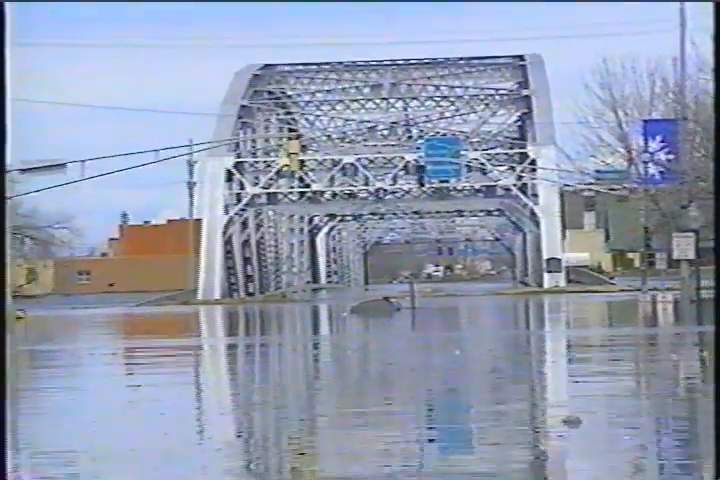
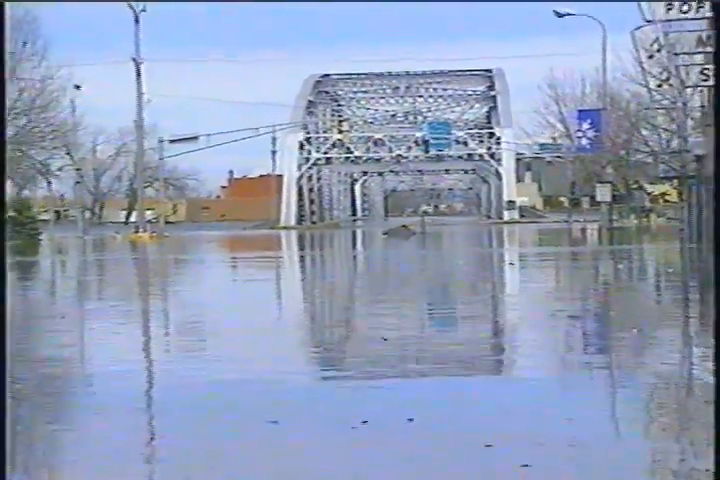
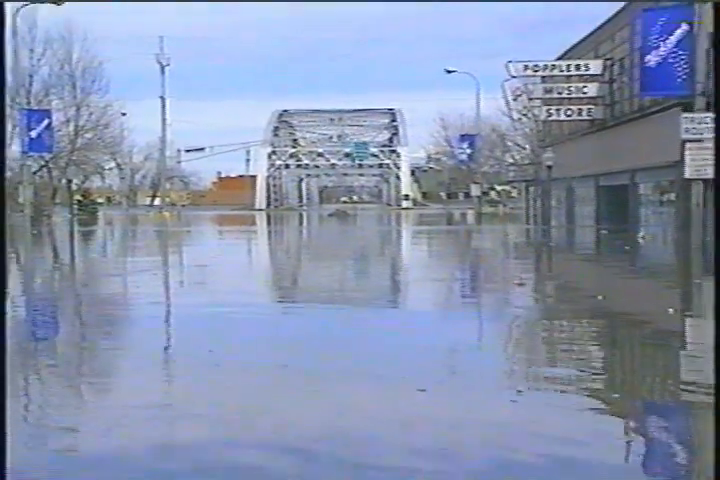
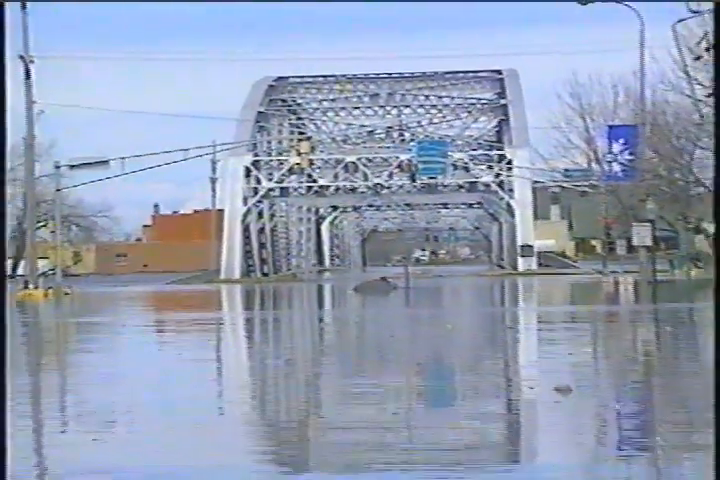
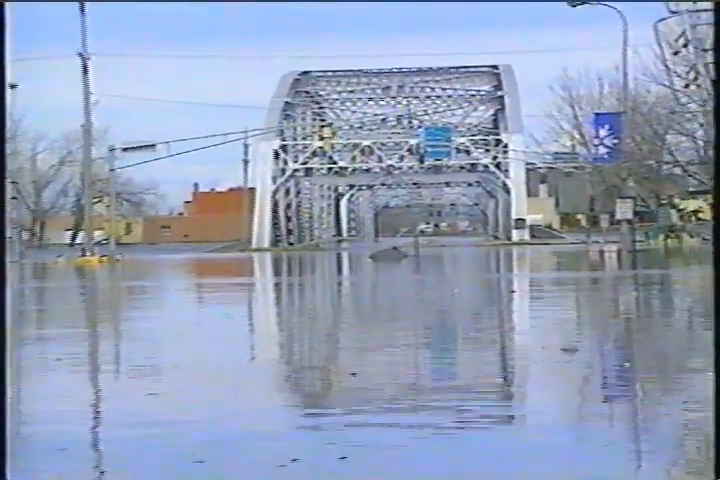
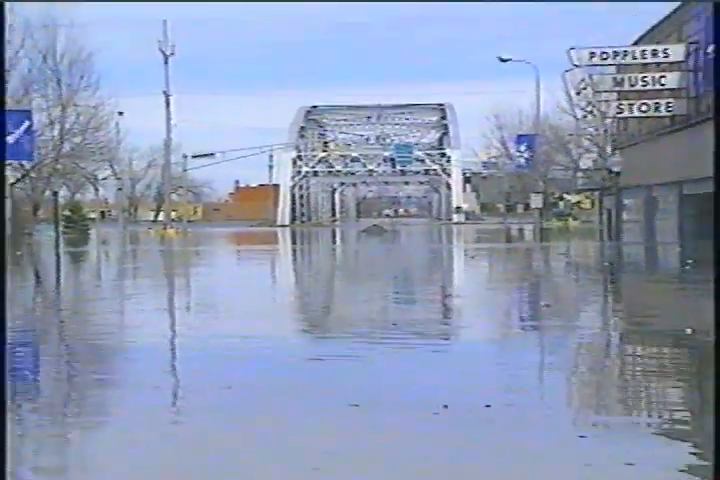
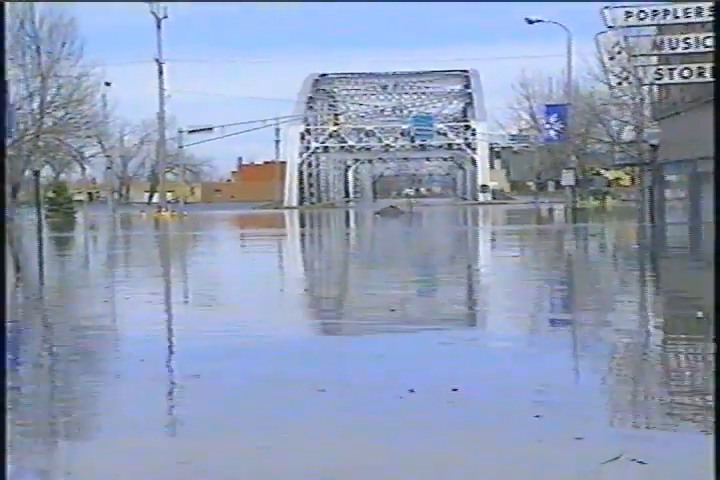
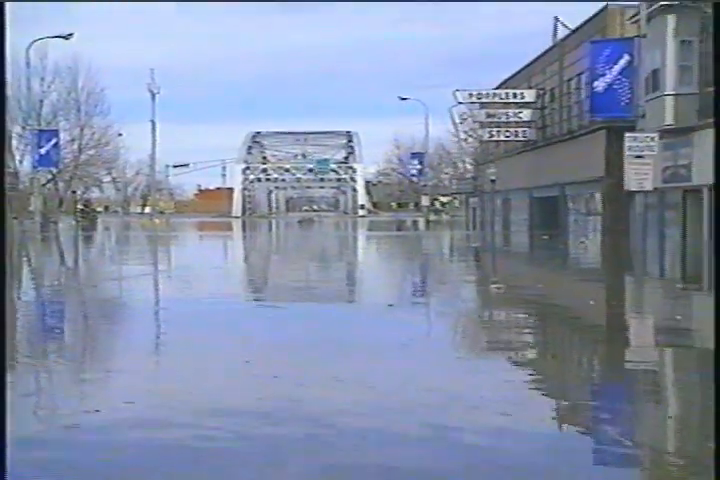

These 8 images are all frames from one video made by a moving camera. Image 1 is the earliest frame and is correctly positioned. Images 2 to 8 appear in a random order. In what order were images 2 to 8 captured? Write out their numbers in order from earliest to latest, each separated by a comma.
4, 5, 2, 7, 6, 3, 8
